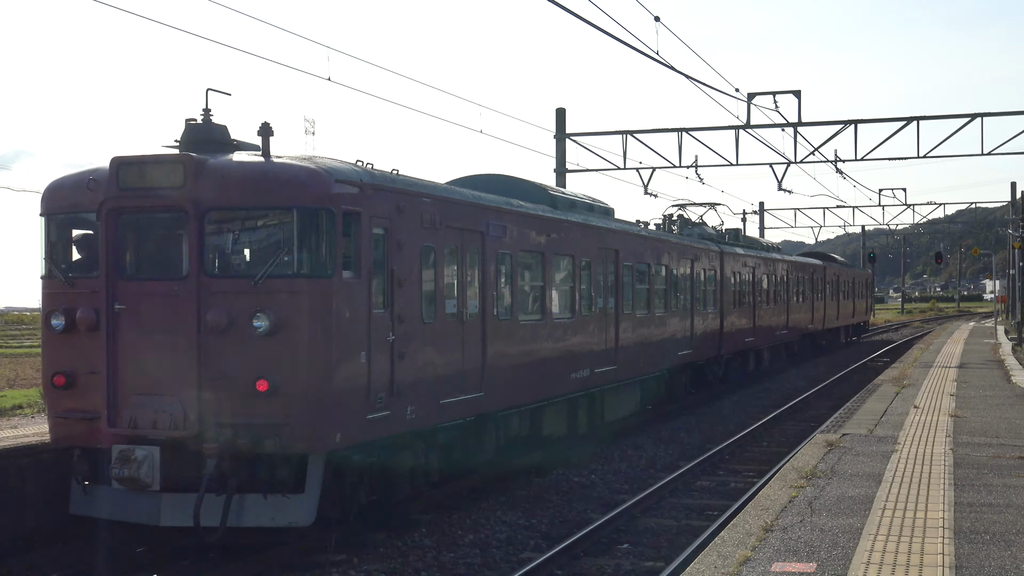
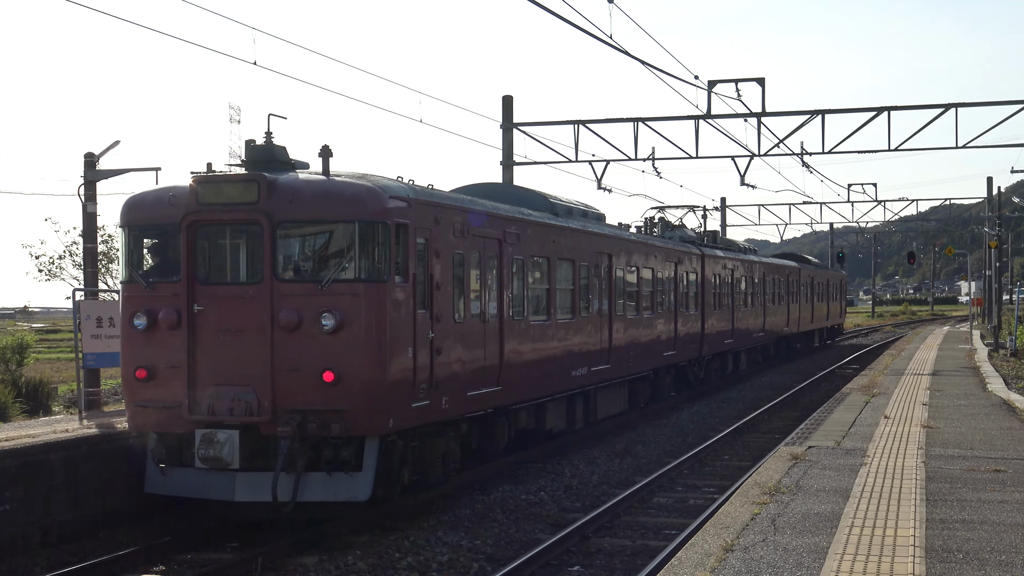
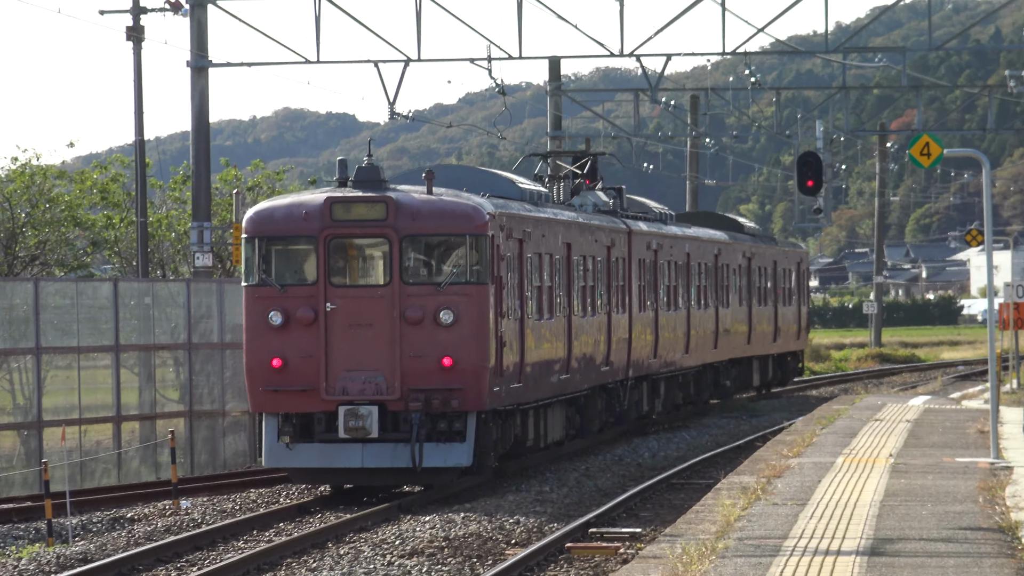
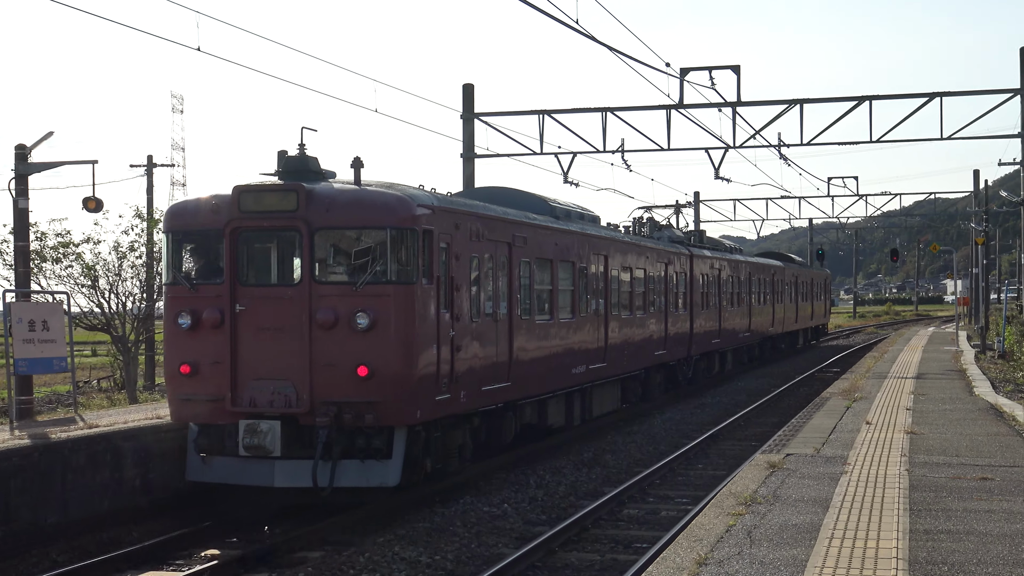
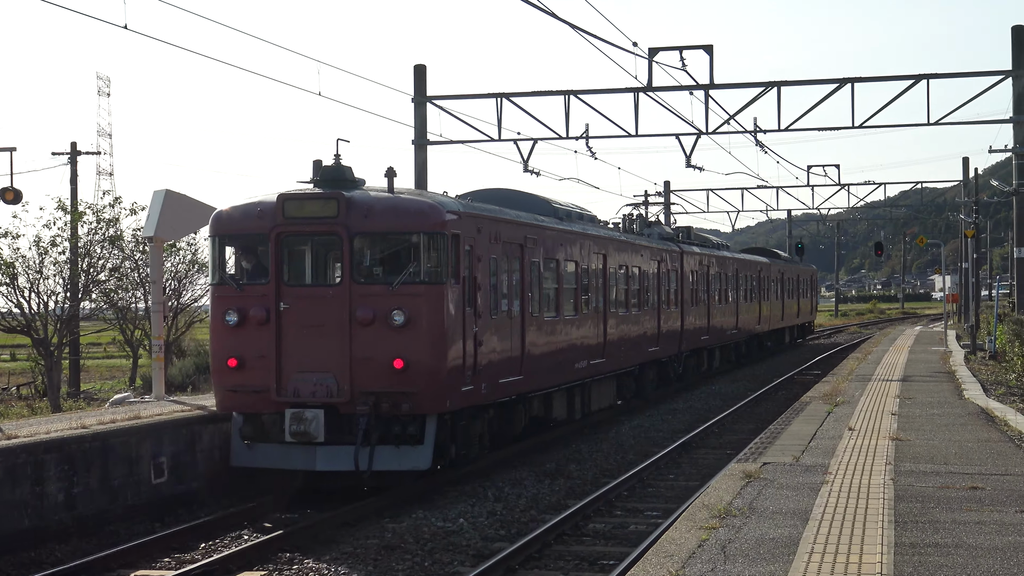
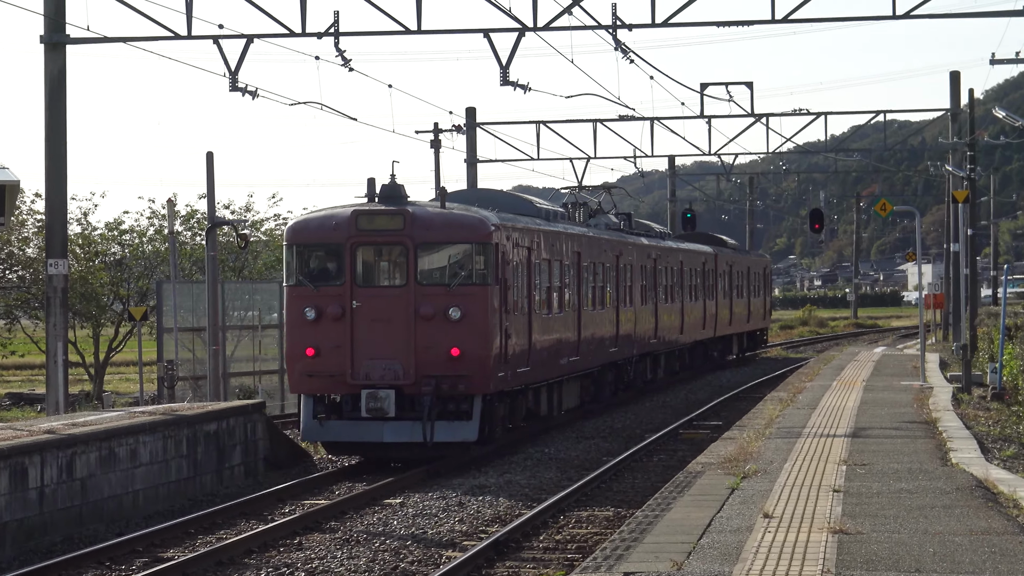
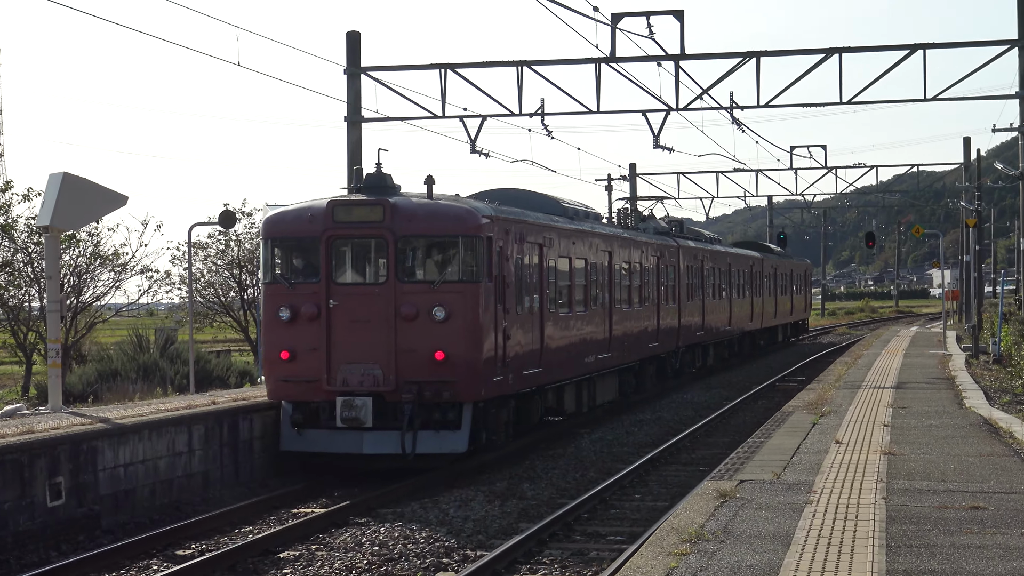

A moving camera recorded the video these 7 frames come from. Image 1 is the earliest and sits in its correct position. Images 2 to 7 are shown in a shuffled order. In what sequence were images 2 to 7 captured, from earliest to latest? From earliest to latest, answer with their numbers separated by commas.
2, 4, 5, 7, 6, 3
